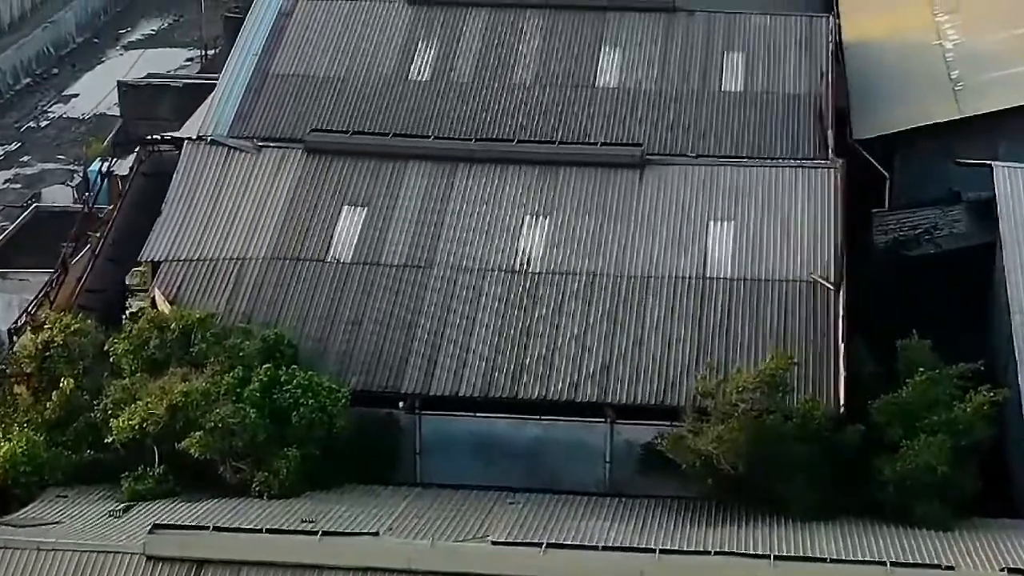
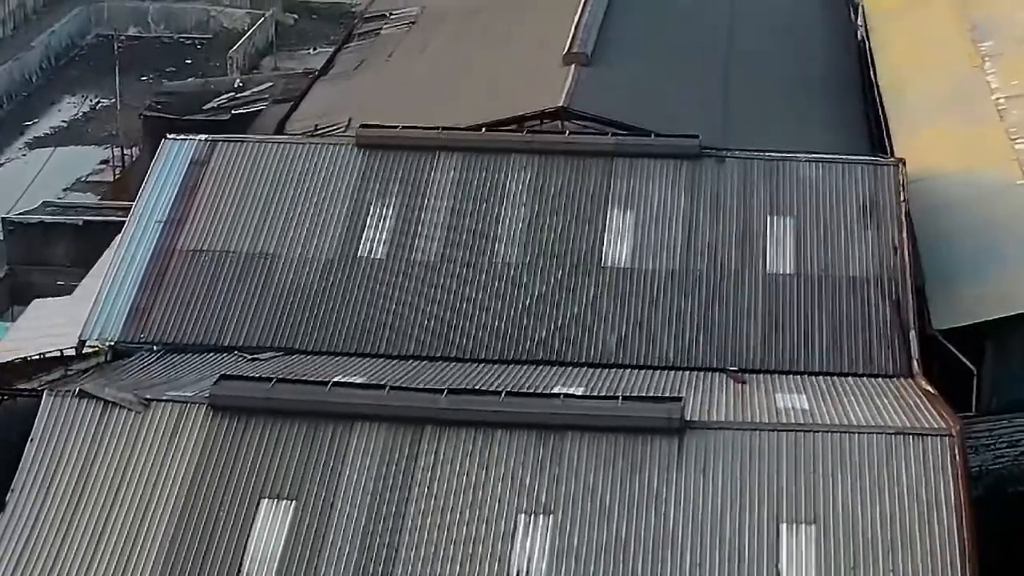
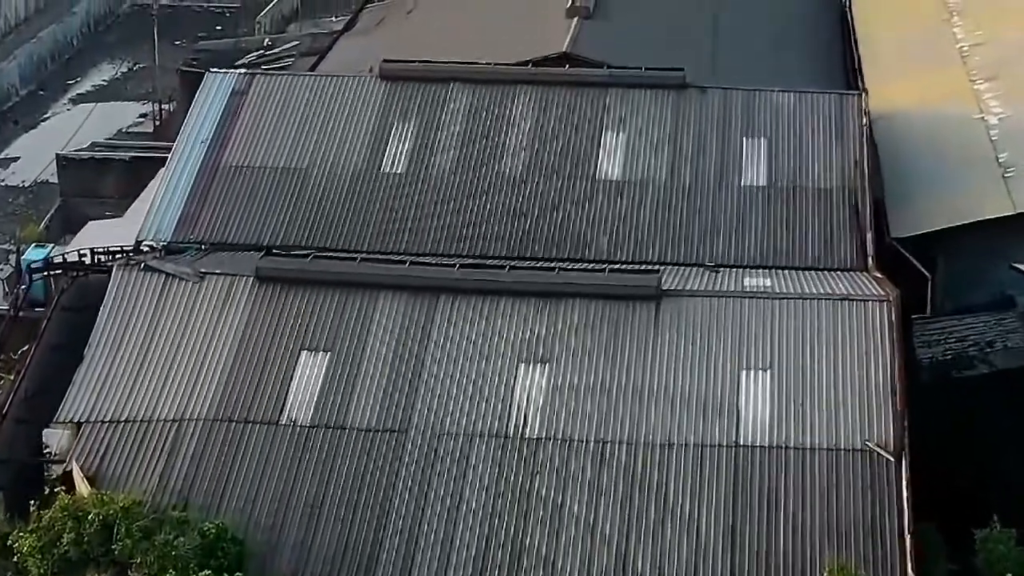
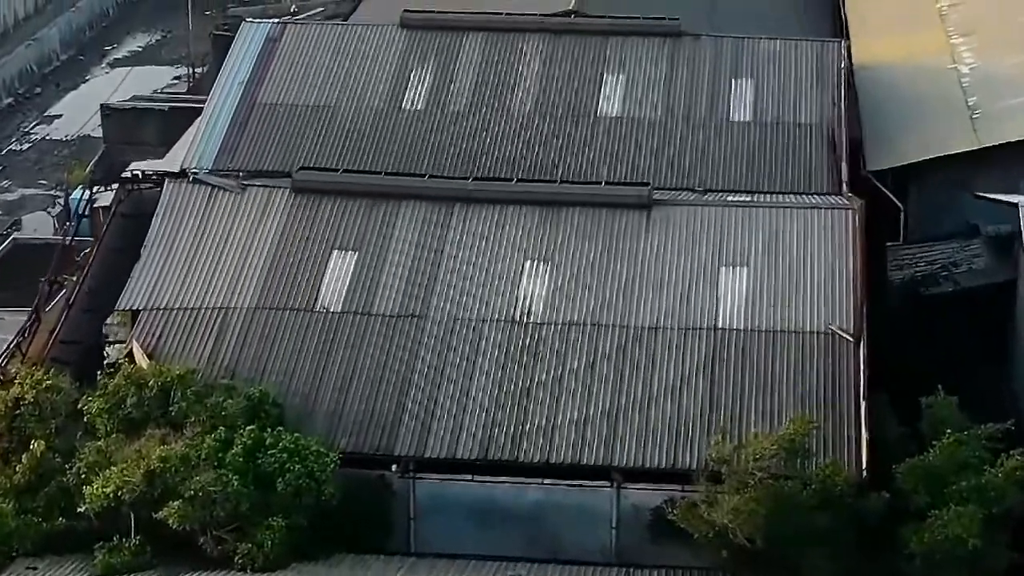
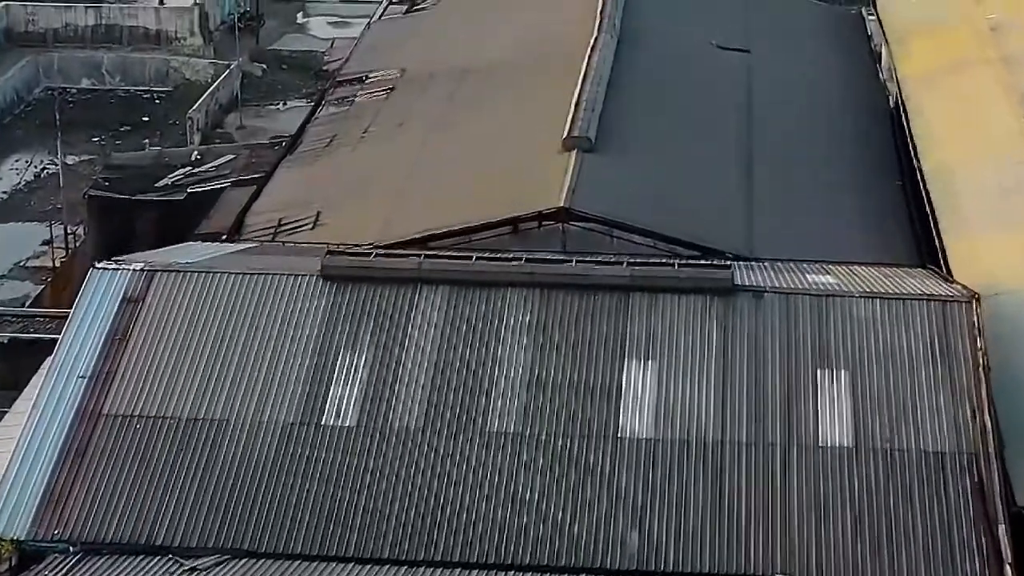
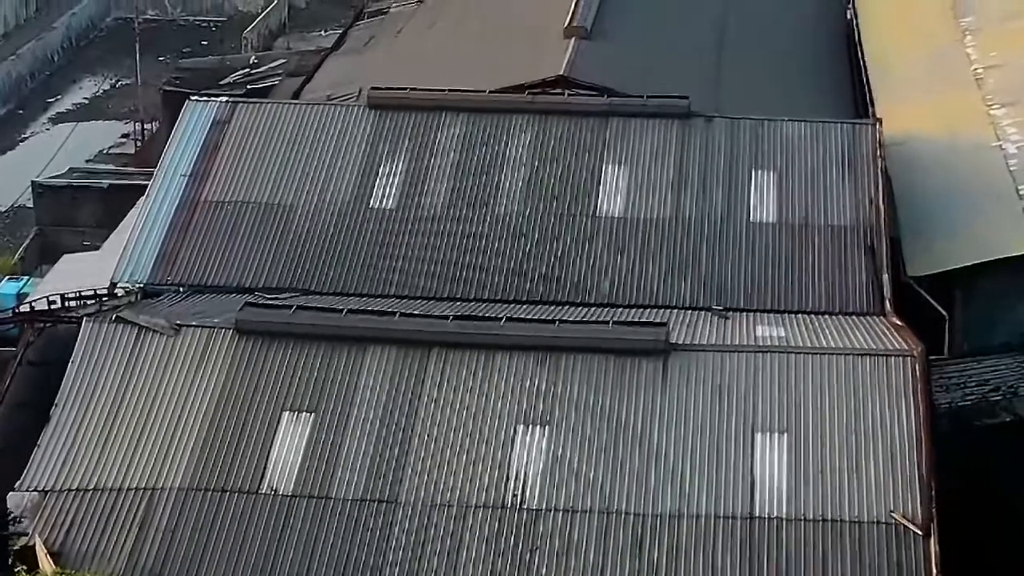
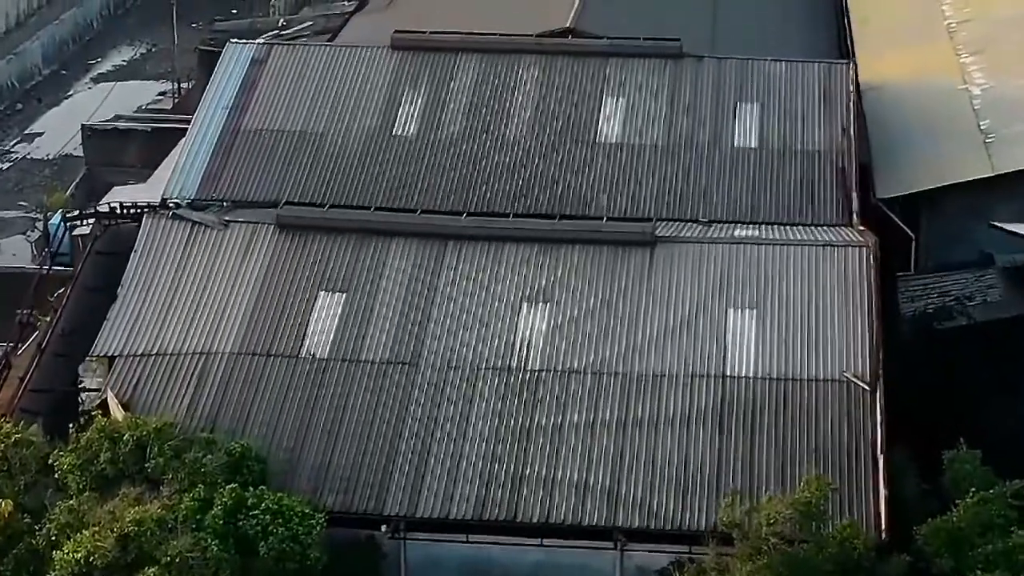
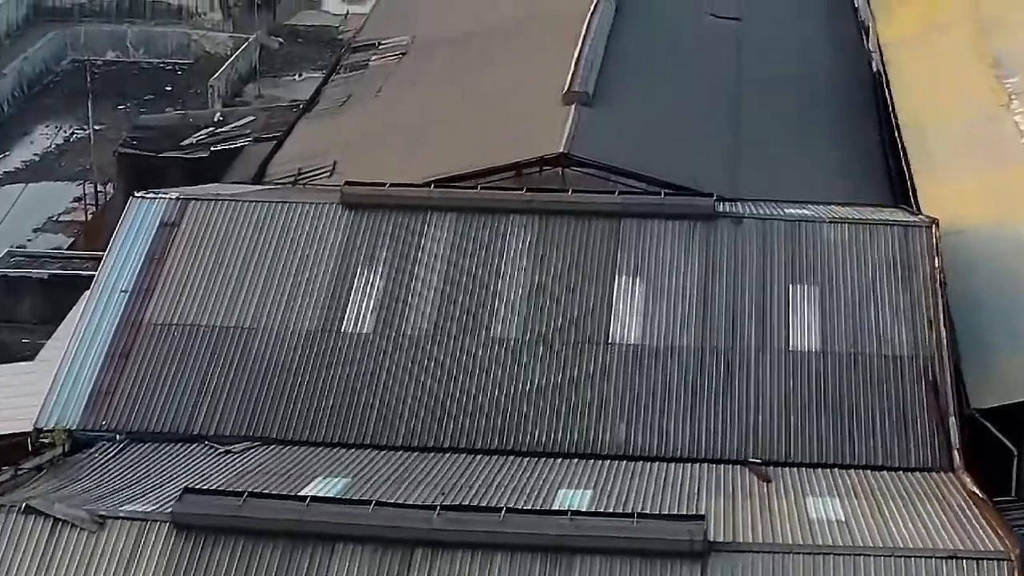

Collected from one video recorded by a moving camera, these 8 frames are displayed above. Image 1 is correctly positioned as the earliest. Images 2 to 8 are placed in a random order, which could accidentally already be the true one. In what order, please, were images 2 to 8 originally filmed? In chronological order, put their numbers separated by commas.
4, 7, 3, 6, 2, 8, 5
